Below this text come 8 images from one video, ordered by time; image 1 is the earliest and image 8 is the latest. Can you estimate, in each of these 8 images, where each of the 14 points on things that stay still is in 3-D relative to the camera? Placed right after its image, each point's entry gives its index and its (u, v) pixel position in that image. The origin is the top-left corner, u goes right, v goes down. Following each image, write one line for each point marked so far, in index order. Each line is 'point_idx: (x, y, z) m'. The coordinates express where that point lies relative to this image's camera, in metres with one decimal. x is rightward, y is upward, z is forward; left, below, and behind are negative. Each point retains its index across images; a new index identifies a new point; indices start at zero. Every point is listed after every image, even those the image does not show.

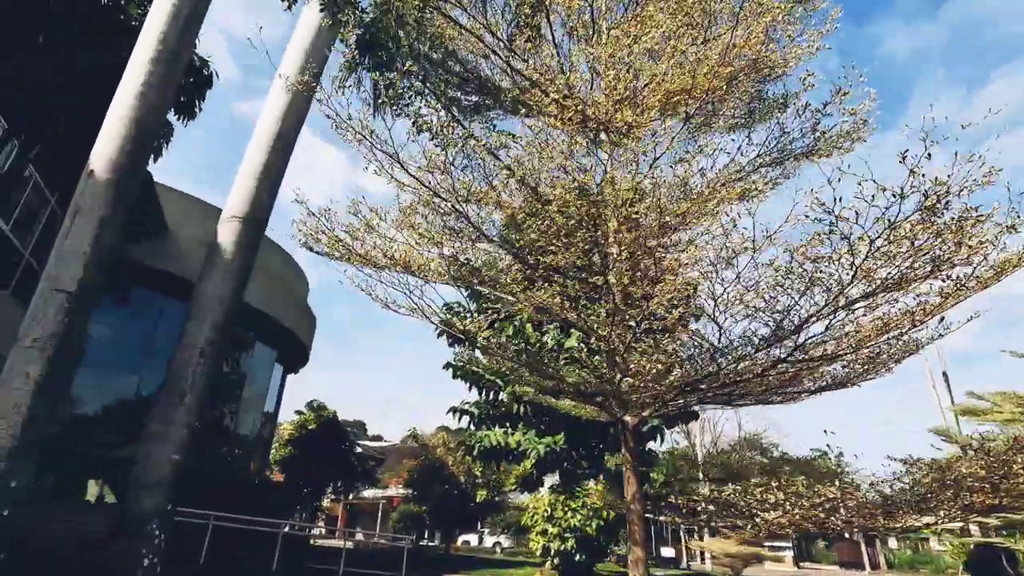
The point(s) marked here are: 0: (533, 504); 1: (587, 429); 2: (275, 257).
0: (+0.6, -5.8, +14.3) m
1: (+2.2, -4.0, +15.5) m
2: (-7.4, +0.9, +16.9) m
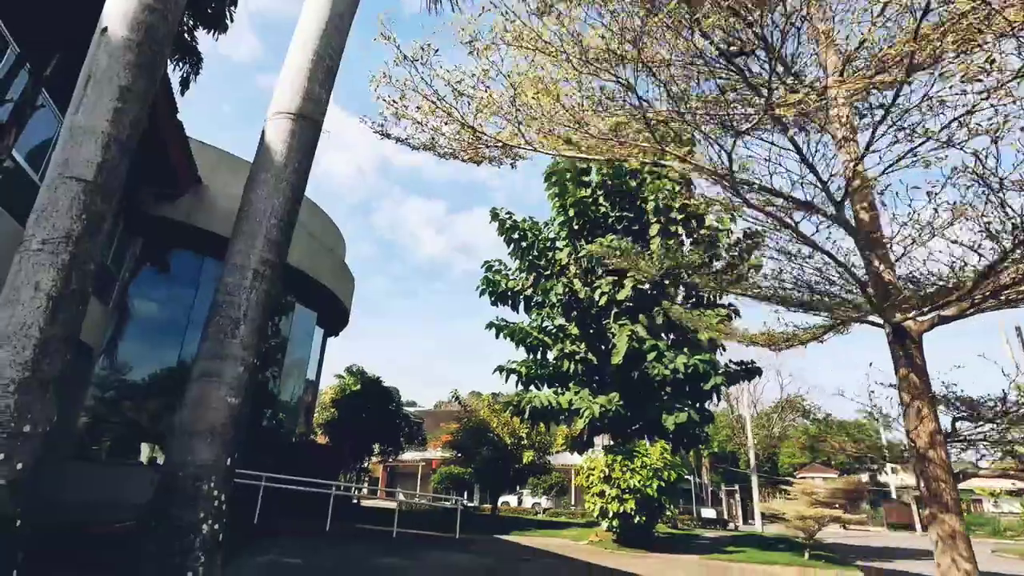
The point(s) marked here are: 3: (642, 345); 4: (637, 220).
0: (+2.0, -4.5, +13.7) m
1: (+3.6, -2.7, +14.7) m
2: (-6.0, +2.1, +16.3) m
3: (+3.3, -1.5, +13.8) m
4: (+3.8, +2.0, +15.9) m
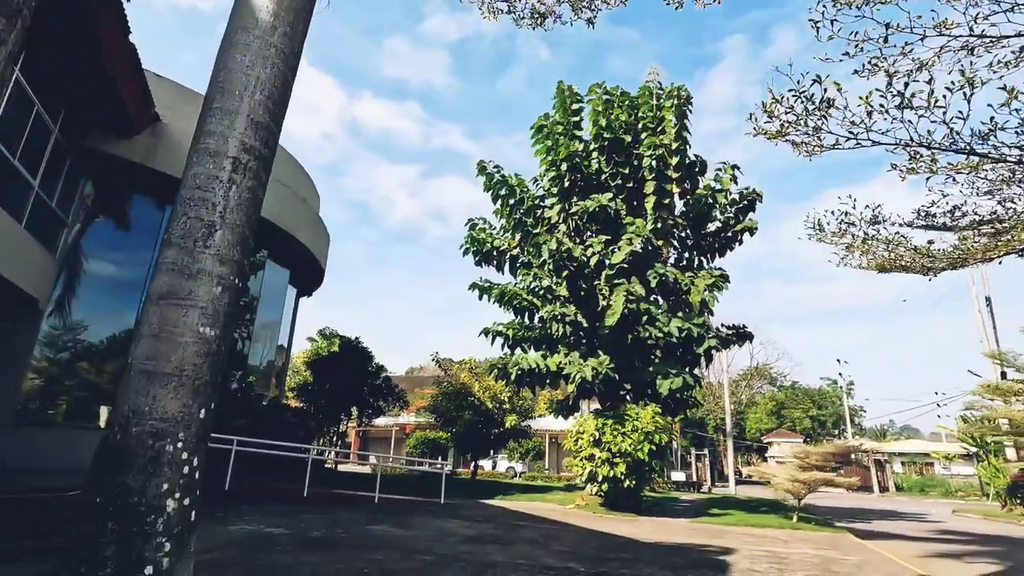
0: (+1.6, -3.5, +13.4) m
1: (+3.2, -1.6, +14.3) m
2: (-6.4, +3.4, +15.1) m
3: (+3.0, -0.5, +13.3) m
4: (+3.4, +3.2, +15.2) m
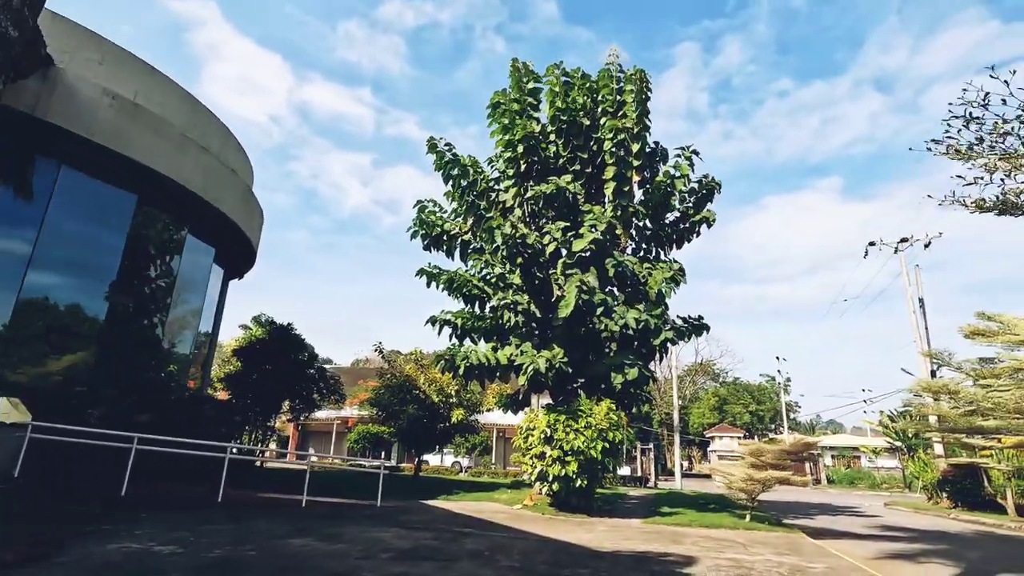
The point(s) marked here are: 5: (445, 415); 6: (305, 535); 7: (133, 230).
0: (+0.4, -3.2, +12.6) m
1: (+1.9, -1.4, +13.7) m
2: (-7.6, +4.0, +13.5) m
3: (+1.9, -0.2, +12.7) m
4: (+2.2, +3.4, +14.5) m
5: (-2.5, -4.7, +19.7) m
6: (-2.8, -3.4, +7.3) m
7: (-8.6, +1.3, +12.0) m
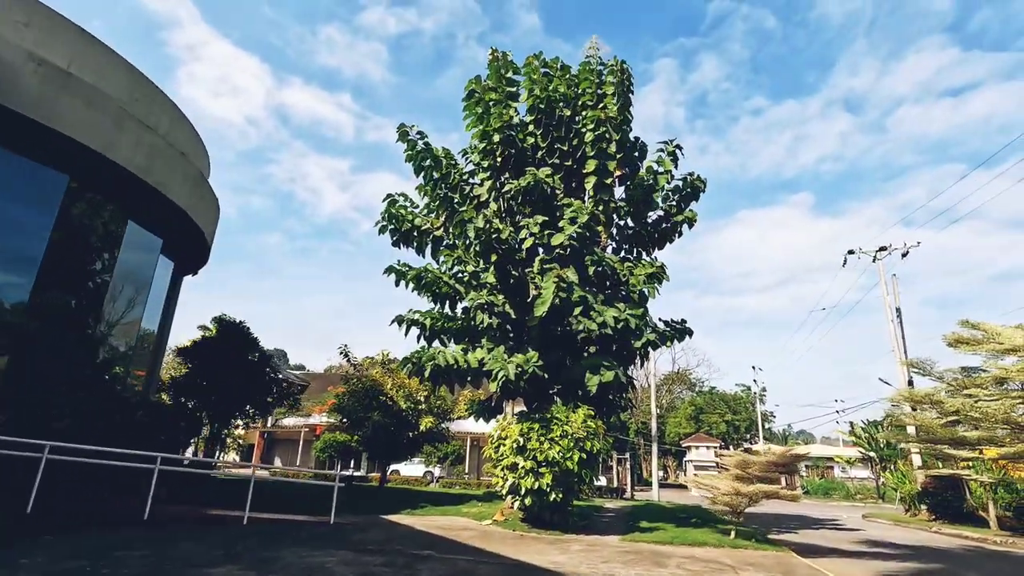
0: (-0.3, -3.2, +11.7) m
1: (+1.2, -1.4, +12.9) m
2: (-8.1, +4.1, +12.4) m
3: (+1.3, -0.2, +11.8) m
4: (+1.5, +3.4, +13.8) m
5: (-3.4, -4.7, +18.7) m
6: (-3.2, -3.2, +6.2) m
7: (-9.1, +1.5, +10.8) m
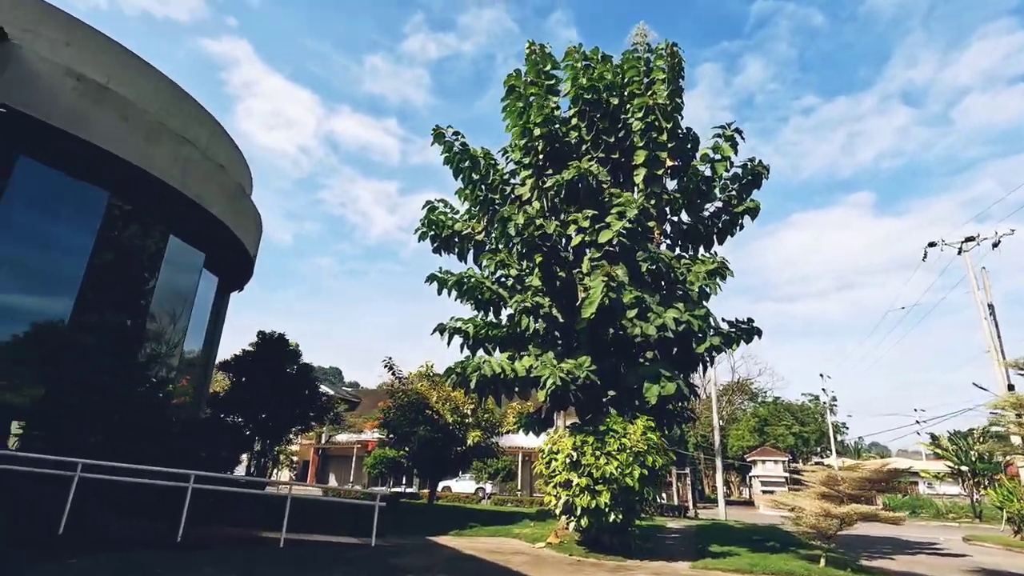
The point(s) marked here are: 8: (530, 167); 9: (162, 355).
0: (+0.8, -3.2, +10.8) m
1: (+2.3, -1.4, +11.9) m
2: (-7.2, +3.8, +12.3) m
3: (+2.2, -0.2, +10.9) m
4: (+2.6, +3.4, +12.9) m
5: (-1.7, -5.0, +17.9) m
6: (-2.7, -3.2, +5.6) m
7: (-8.3, +1.2, +10.8) m
8: (+0.4, +3.0, +12.9) m
9: (-8.1, -1.4, +11.8) m
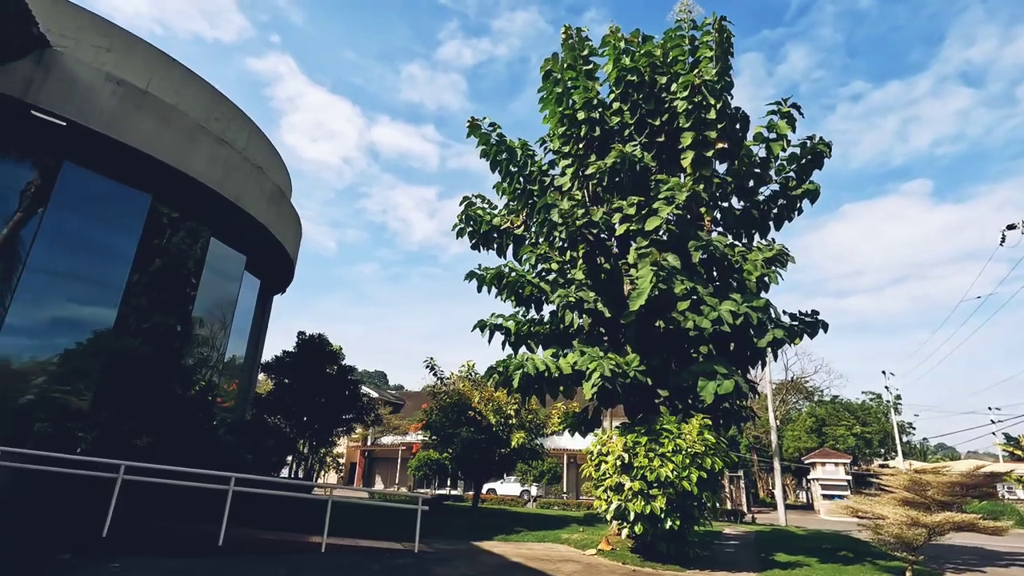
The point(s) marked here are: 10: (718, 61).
0: (+1.7, -3.0, +10.2) m
1: (+3.3, -1.2, +11.2) m
2: (-6.3, +3.7, +12.4) m
3: (+3.0, 0.0, +10.2) m
4: (+3.4, +3.6, +12.2) m
5: (-0.2, -4.9, +17.5) m
6: (-2.1, -3.1, +5.3) m
7: (-7.5, +1.1, +10.9) m
8: (+1.3, +3.1, +12.4) m
9: (-7.1, -1.4, +11.9) m
10: (+4.6, +5.1, +11.9) m
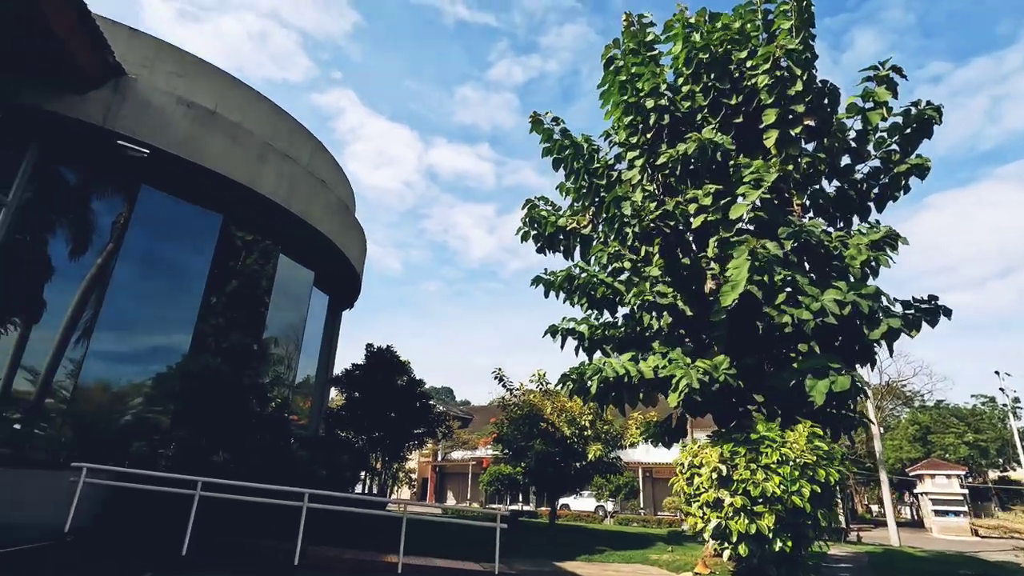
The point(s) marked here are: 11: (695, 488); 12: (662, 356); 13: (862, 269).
0: (+3.1, -3.0, +9.2) m
1: (+4.7, -1.0, +10.1) m
2: (-4.9, +3.4, +12.5) m
3: (+4.3, +0.1, +9.2) m
4: (+4.8, +3.7, +11.2) m
5: (+2.1, -5.1, +16.7) m
6: (-1.2, -3.1, +4.8) m
7: (-6.1, +0.7, +11.0) m
8: (+2.8, +3.1, +11.6) m
9: (-5.5, -1.8, +11.9) m
10: (+5.8, +5.3, +10.8) m
11: (+3.1, -3.4, +9.0) m
12: (+2.9, -1.3, +10.3) m
13: (+6.3, +0.4, +9.5) m
